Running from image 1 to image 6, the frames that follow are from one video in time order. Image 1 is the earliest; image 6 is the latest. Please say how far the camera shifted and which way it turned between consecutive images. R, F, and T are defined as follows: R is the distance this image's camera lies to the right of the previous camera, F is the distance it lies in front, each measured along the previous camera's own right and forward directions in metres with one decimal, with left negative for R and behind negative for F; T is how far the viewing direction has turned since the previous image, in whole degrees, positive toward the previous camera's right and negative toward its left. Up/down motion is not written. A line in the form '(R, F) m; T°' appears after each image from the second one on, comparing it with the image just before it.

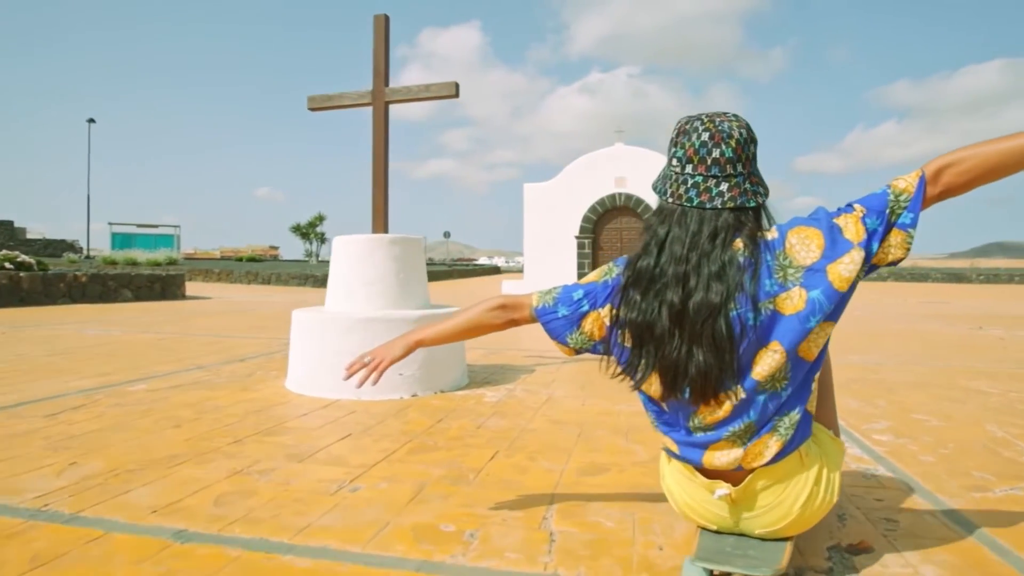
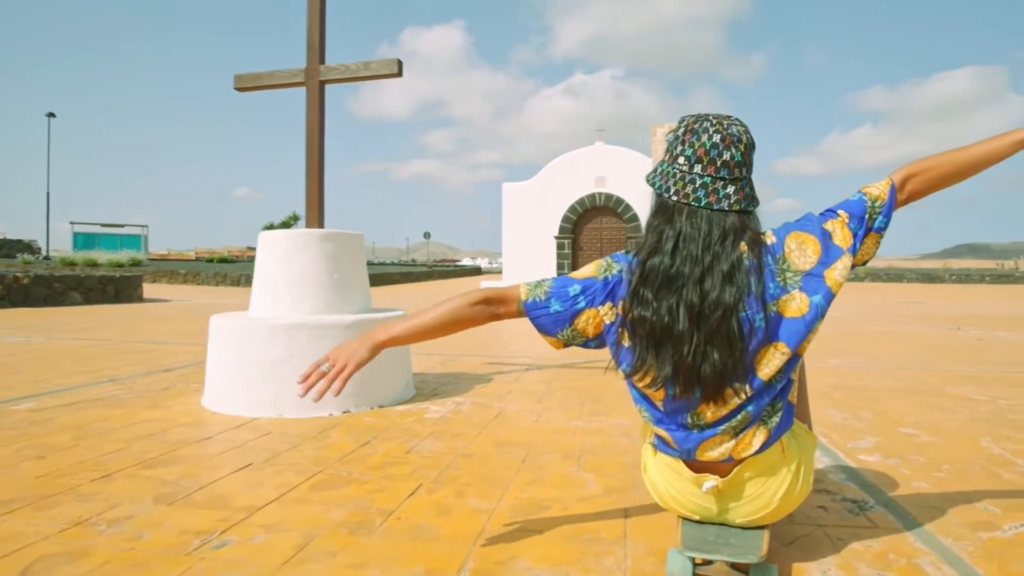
(+0.2, +0.5) m; +1°
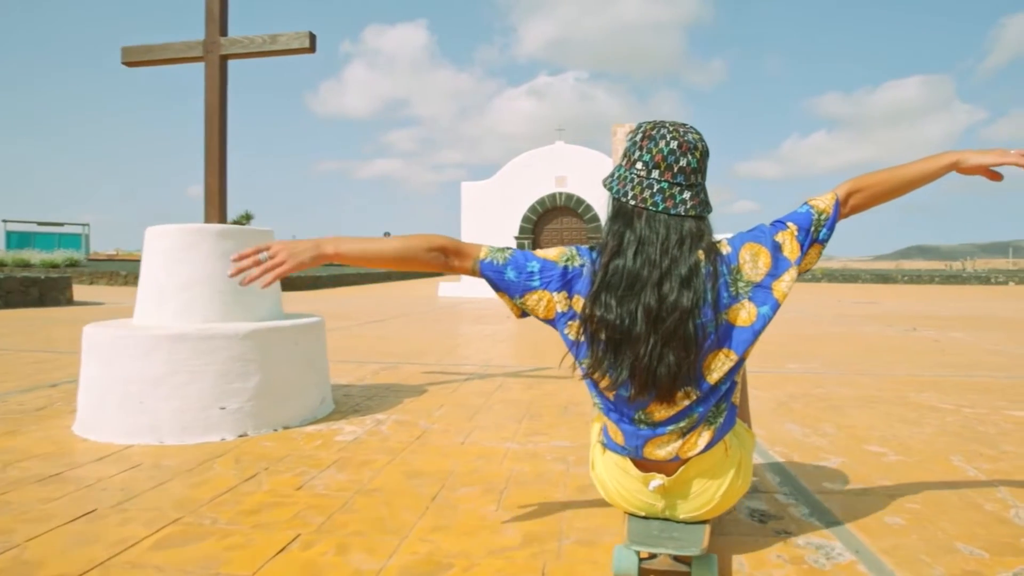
(+0.2, +0.5) m; +3°
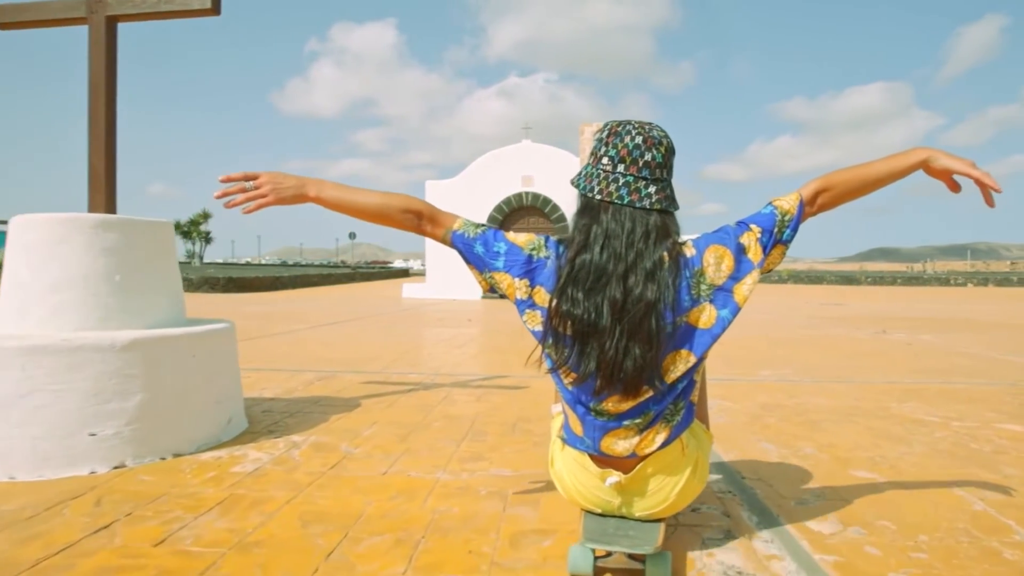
(+0.2, +0.5) m; +3°
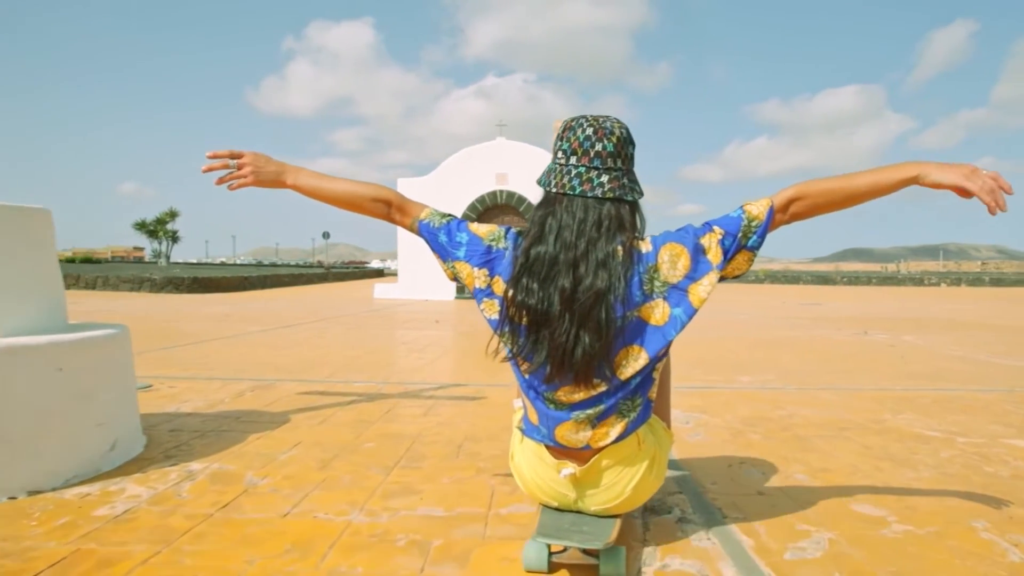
(+0.2, +0.5) m; +2°
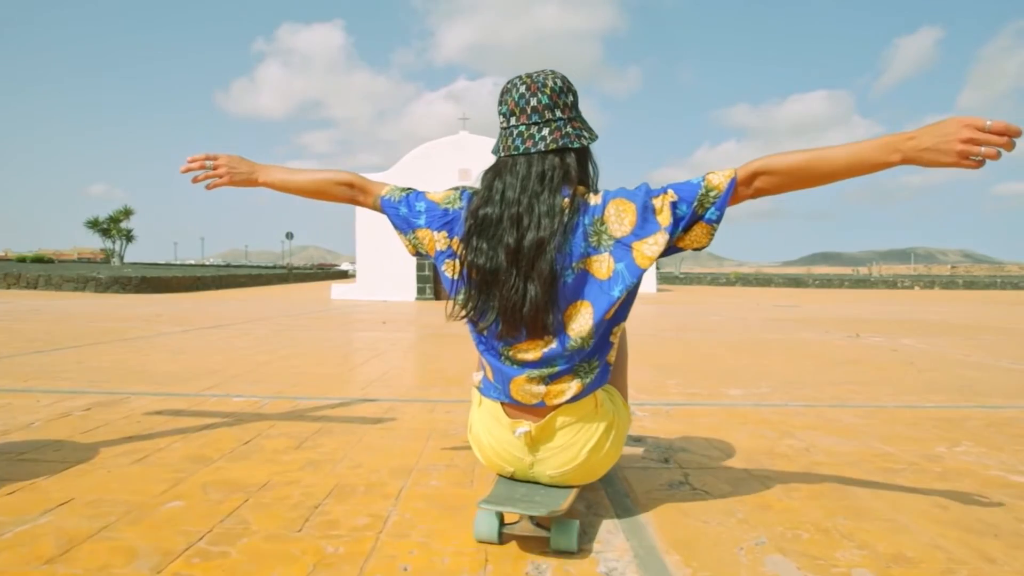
(+0.3, +1.1) m; +2°
